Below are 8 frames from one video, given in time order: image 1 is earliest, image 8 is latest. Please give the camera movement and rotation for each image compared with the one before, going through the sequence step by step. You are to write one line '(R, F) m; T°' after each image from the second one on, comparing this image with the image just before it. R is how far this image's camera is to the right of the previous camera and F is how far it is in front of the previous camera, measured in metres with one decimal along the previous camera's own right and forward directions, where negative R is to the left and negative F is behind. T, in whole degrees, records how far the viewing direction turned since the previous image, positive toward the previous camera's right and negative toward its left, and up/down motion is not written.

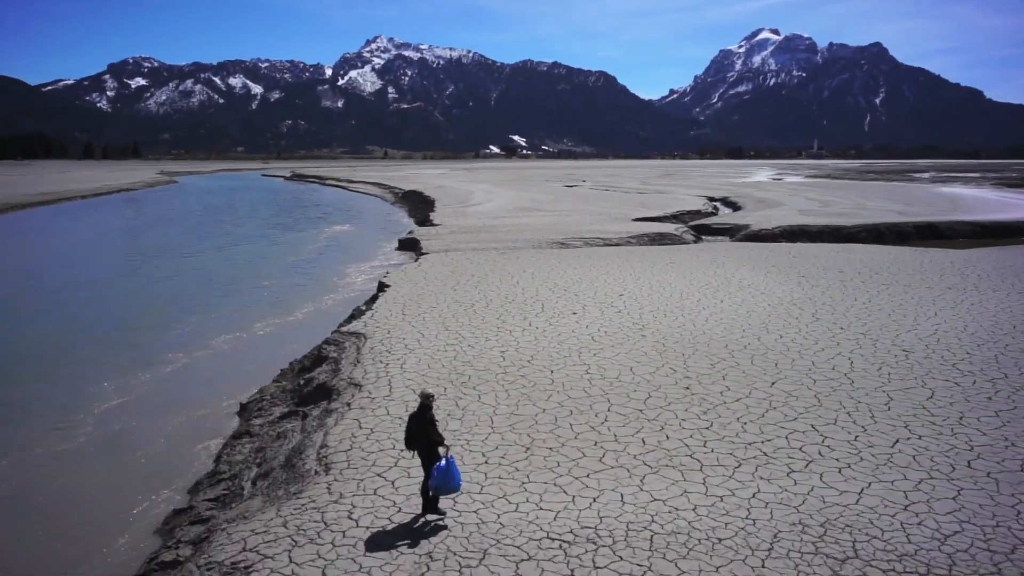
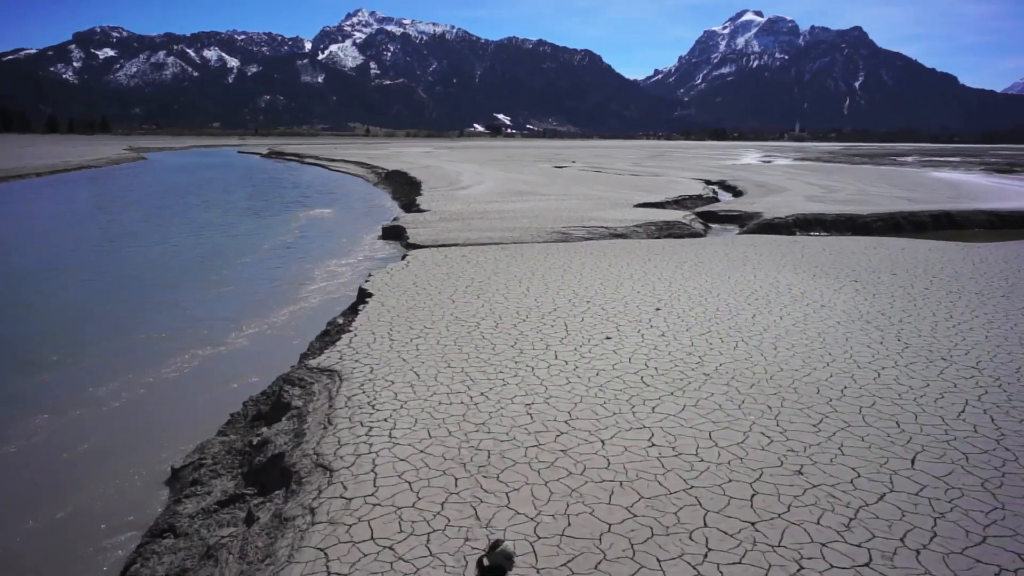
(-0.5, +1.8) m; +2°
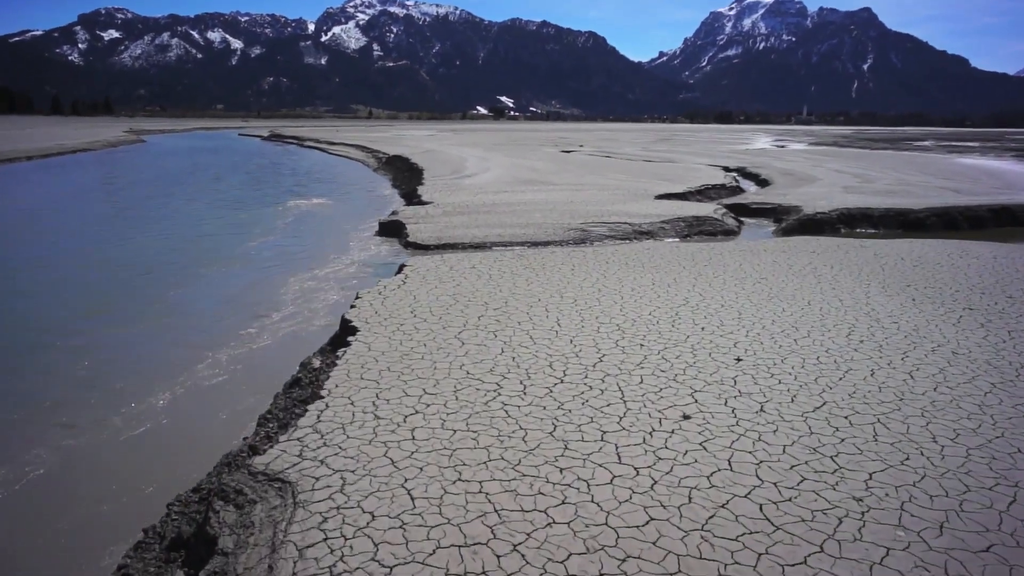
(-0.4, +2.1) m; 0°
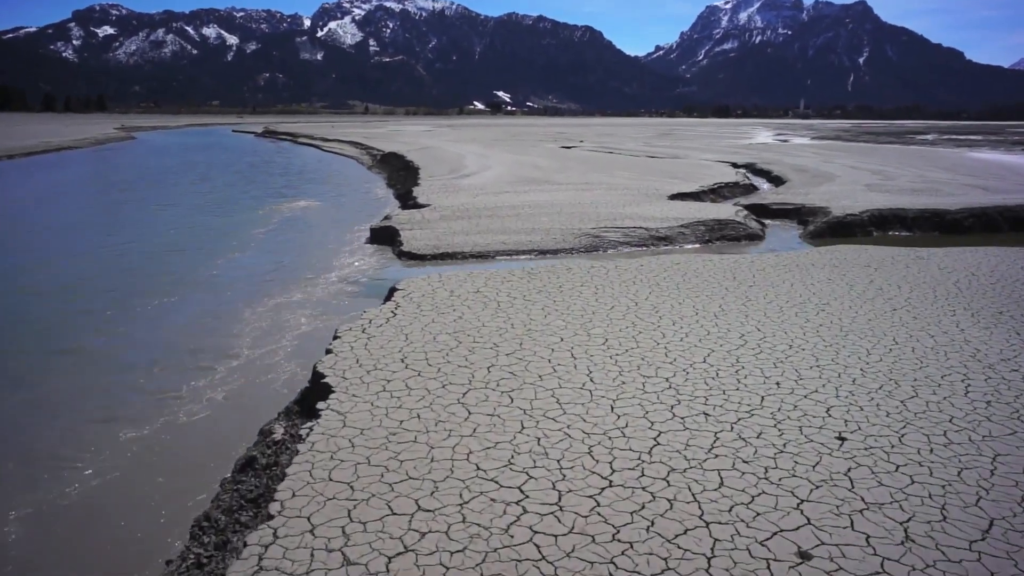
(-0.3, +1.6) m; 0°
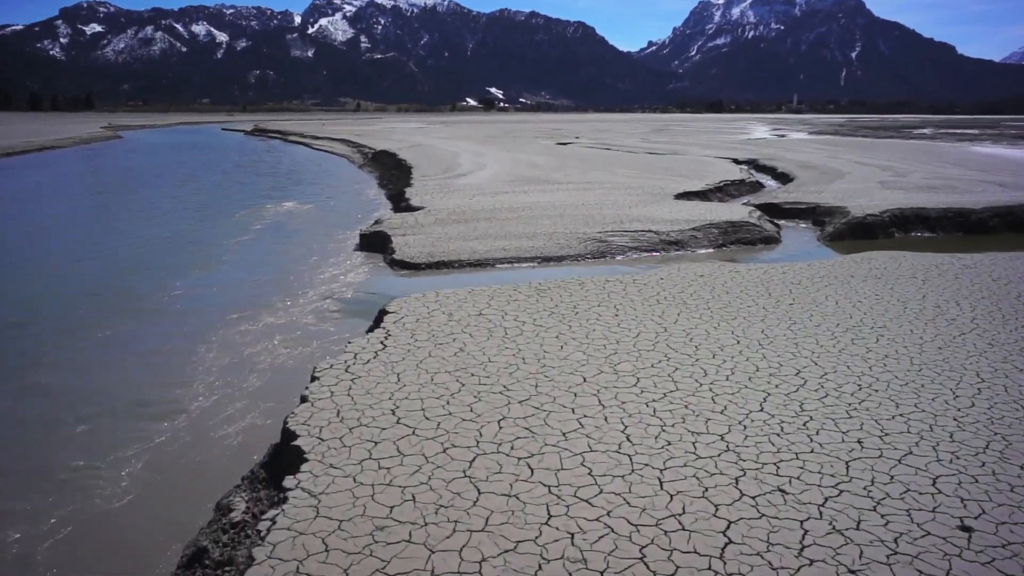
(-0.2, +1.1) m; +1°
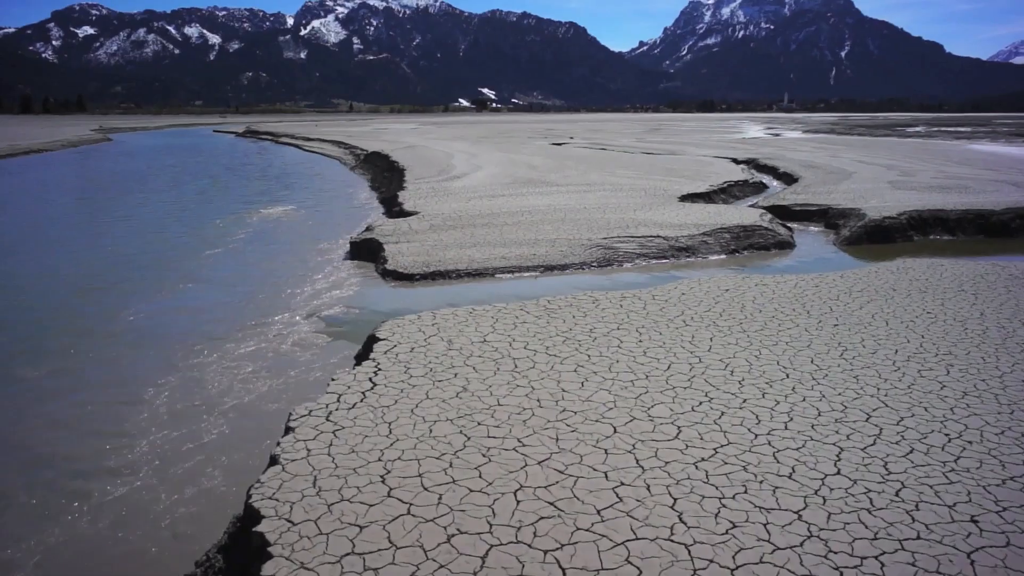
(-0.2, +1.0) m; +1°
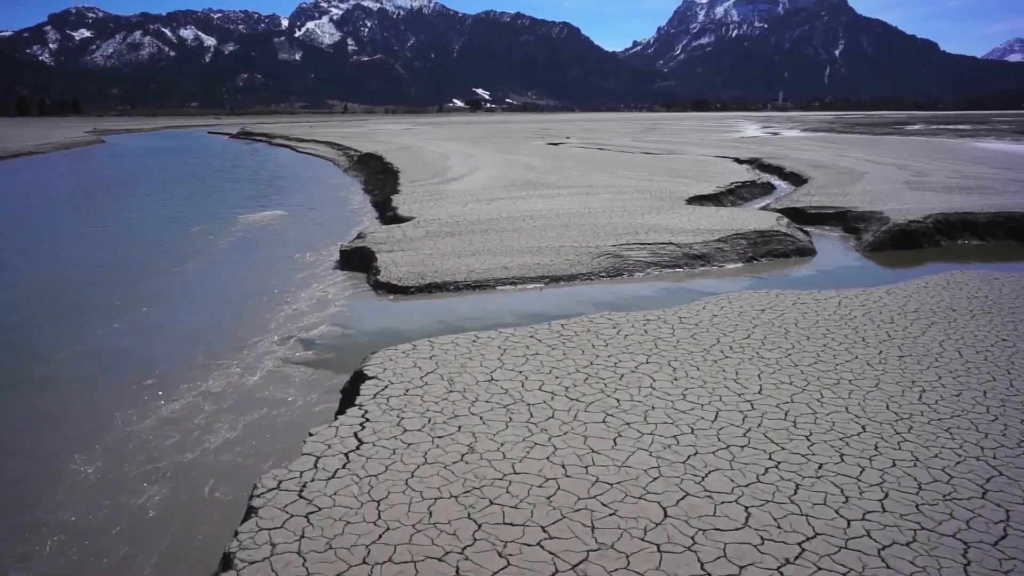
(-0.2, +1.0) m; 0°
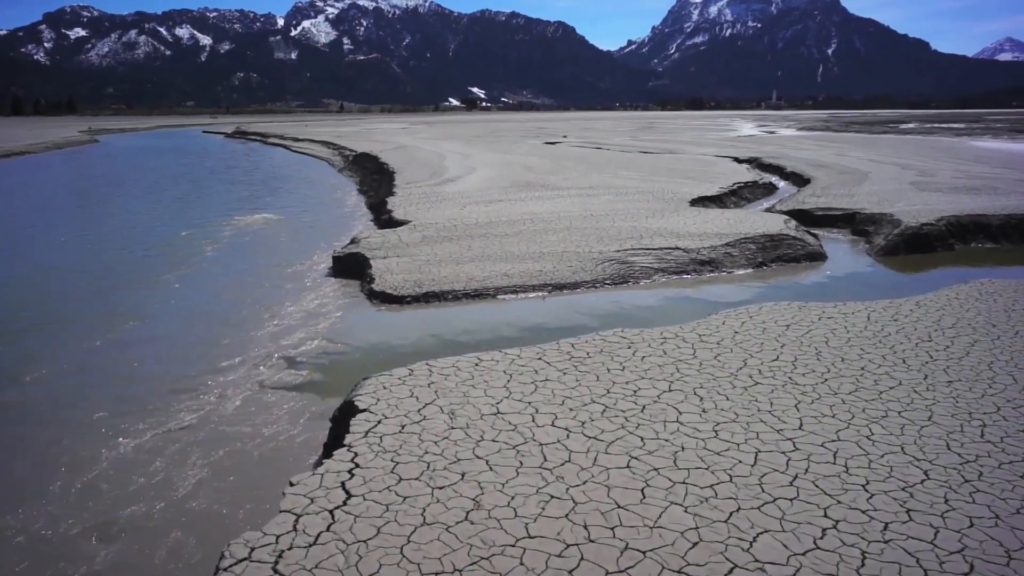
(-0.1, +0.6) m; +1°
